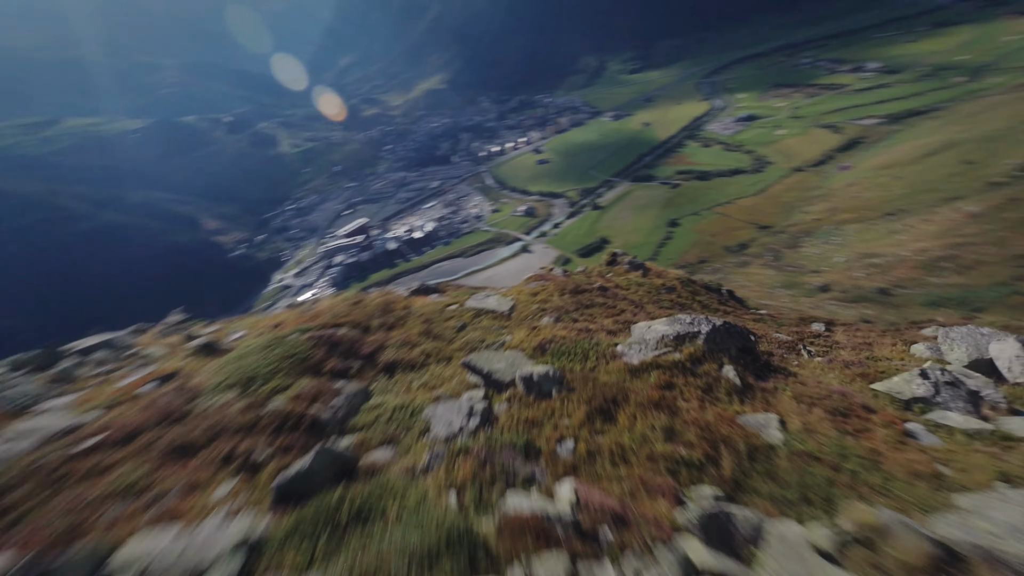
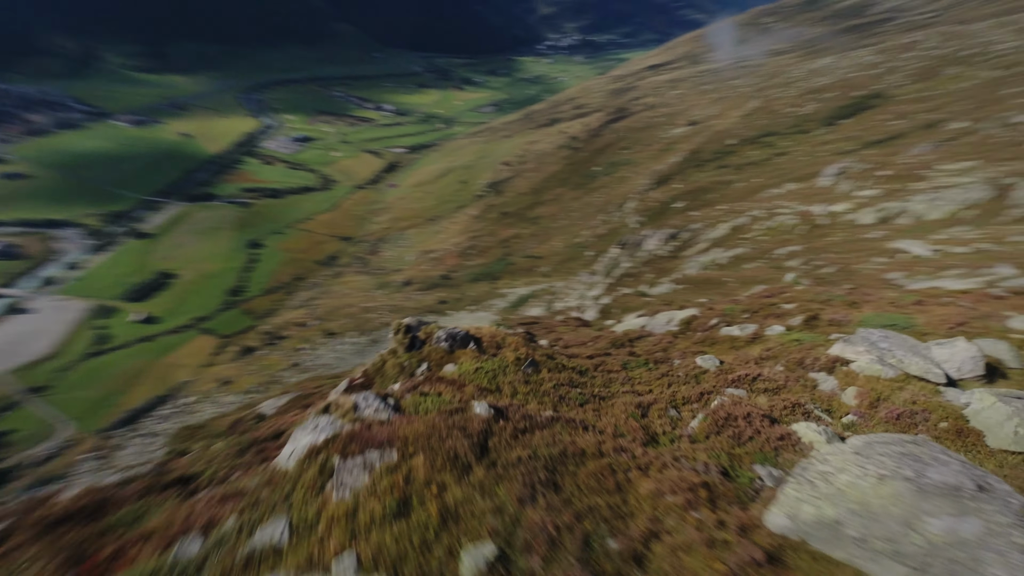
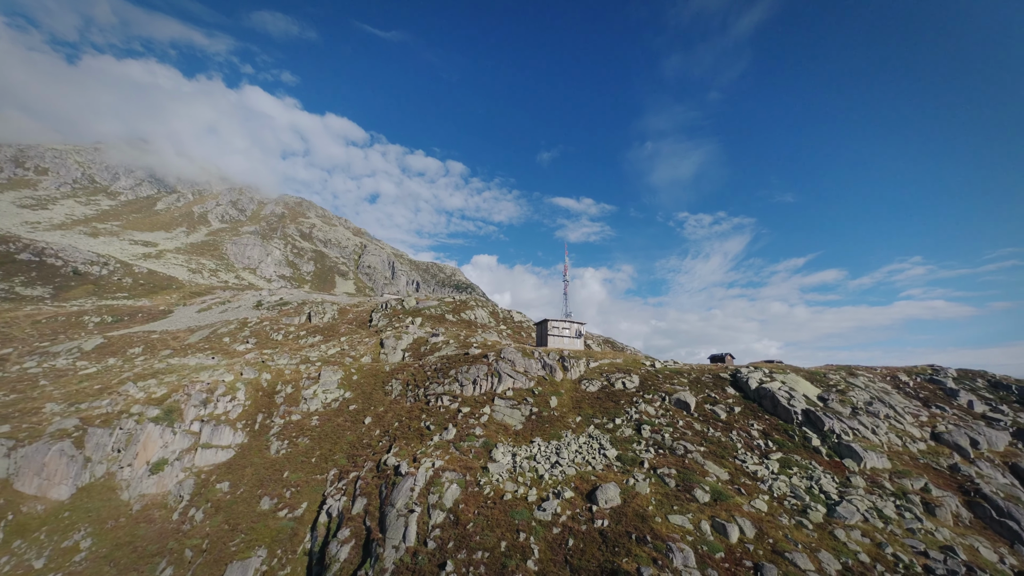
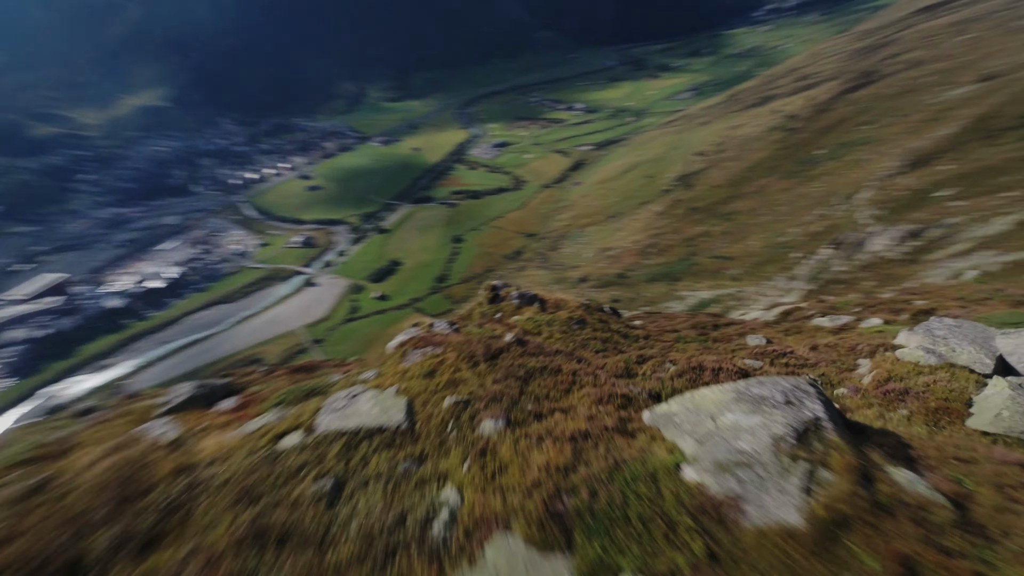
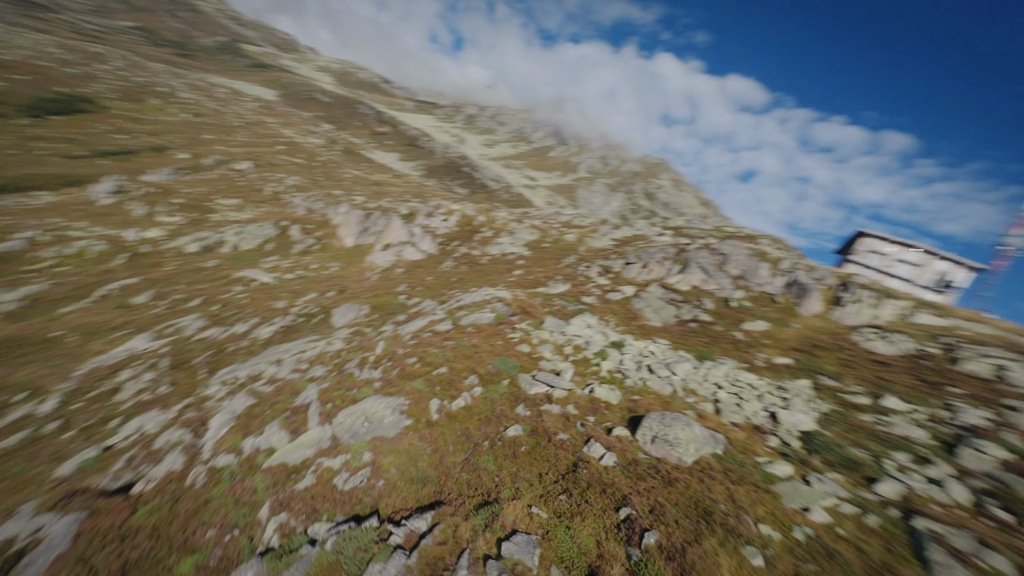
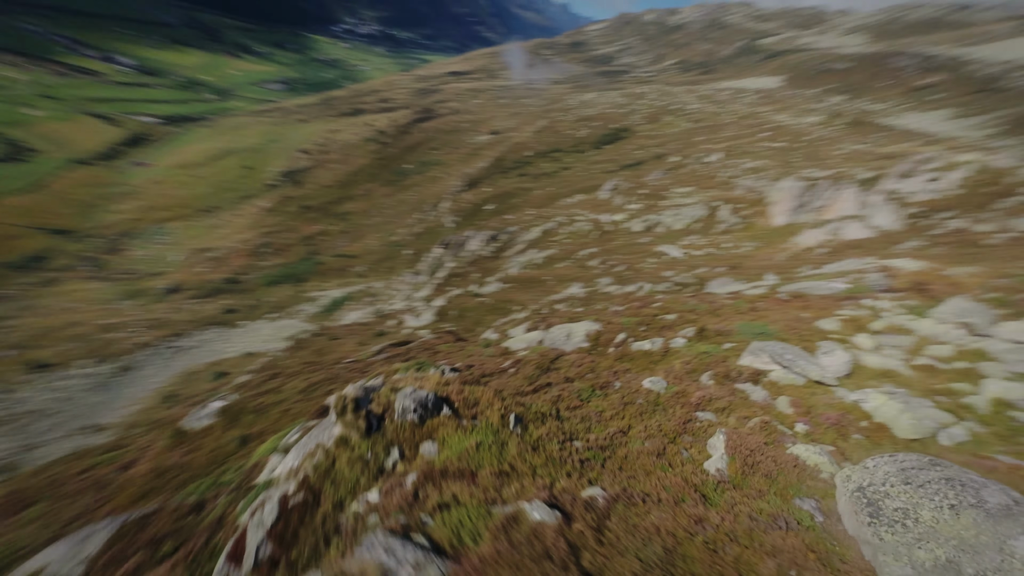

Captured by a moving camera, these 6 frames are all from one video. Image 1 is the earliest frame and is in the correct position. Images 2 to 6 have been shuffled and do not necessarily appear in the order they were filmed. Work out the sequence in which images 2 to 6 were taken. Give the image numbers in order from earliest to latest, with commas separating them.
4, 2, 6, 5, 3
